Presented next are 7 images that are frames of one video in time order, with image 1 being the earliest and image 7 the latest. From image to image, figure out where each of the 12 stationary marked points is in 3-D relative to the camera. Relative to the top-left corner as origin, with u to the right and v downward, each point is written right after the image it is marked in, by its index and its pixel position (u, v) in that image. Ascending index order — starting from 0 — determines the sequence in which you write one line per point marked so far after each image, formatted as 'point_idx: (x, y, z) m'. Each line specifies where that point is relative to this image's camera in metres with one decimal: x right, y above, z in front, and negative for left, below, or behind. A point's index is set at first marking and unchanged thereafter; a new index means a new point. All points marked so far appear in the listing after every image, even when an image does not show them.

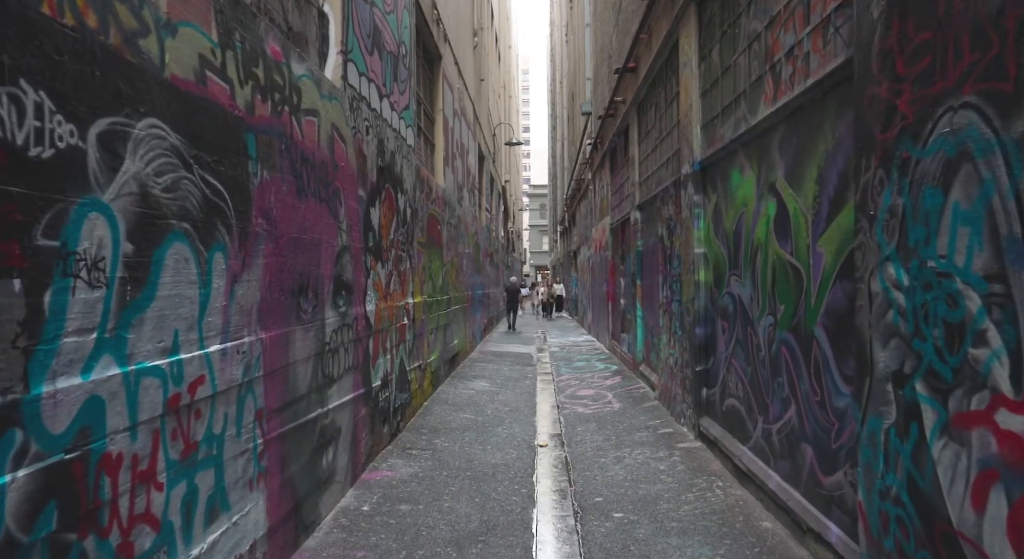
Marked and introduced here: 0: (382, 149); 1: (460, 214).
0: (-1.2, +1.2, +7.1) m
1: (-0.9, +1.2, +13.7) m
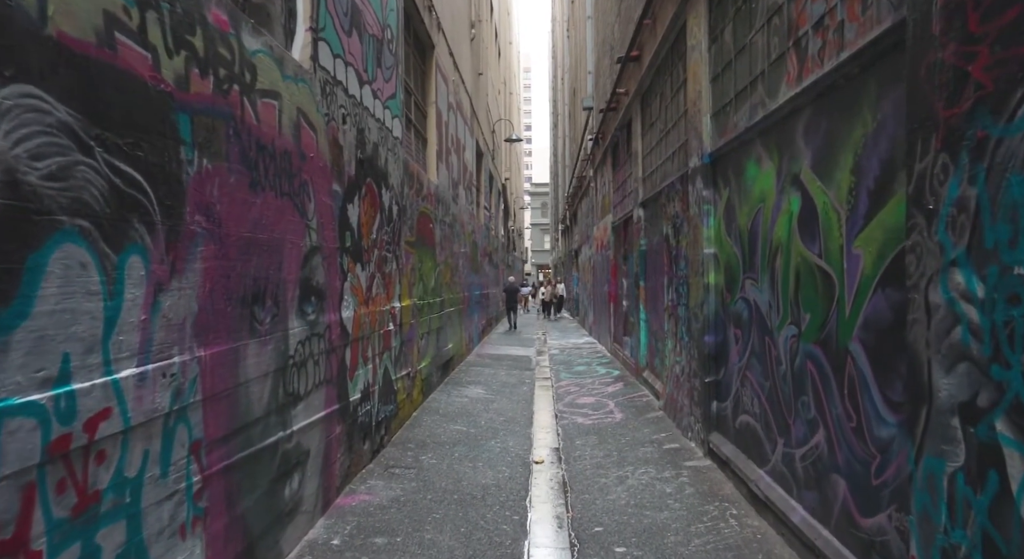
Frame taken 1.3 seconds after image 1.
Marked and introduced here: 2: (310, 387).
0: (-1.2, +1.2, +6.5) m
1: (-1.0, +1.1, +13.1) m
2: (-1.3, -0.7, +4.9) m
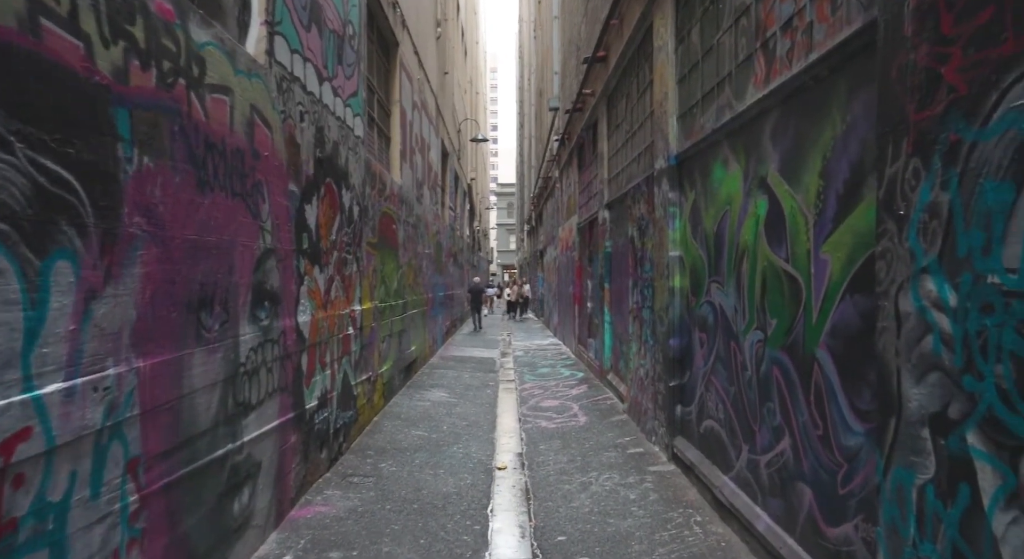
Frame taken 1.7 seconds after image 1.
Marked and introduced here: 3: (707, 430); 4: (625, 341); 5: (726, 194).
0: (-1.5, +1.1, +6.3) m
1: (-1.6, +1.1, +12.9) m
2: (-1.5, -0.7, +4.7) m
3: (+1.4, -1.1, +5.7) m
4: (+1.4, -0.7, +9.3) m
5: (+1.4, +0.6, +5.1) m
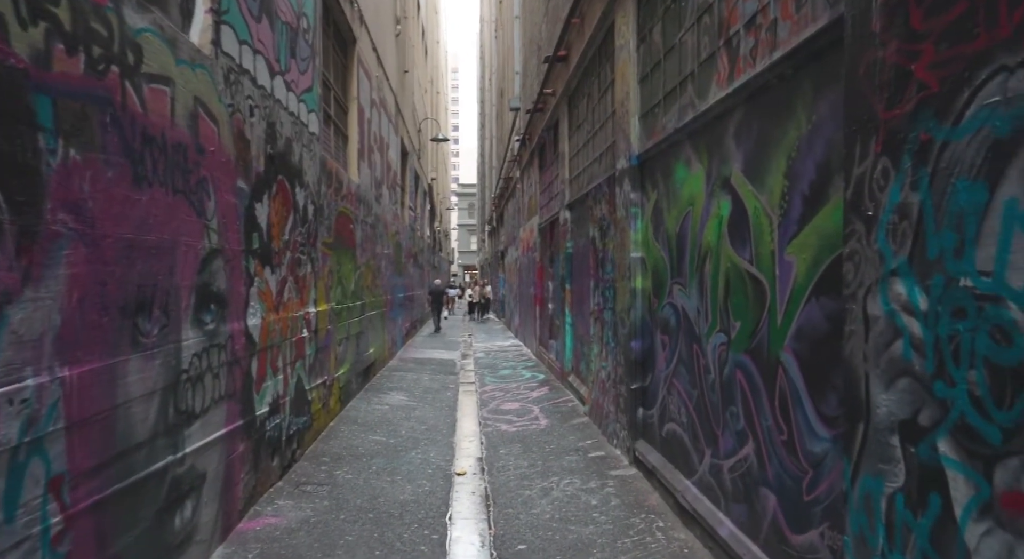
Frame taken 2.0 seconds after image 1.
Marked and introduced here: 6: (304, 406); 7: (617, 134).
0: (-1.9, +1.1, +6.0) m
1: (-2.2, +1.1, +12.6) m
2: (-1.8, -0.7, +4.5) m
3: (+1.1, -1.1, +5.6) m
4: (+0.9, -0.8, +9.2) m
5: (+1.2, +0.6, +5.1) m
6: (-1.9, -1.2, +7.2) m
7: (+1.0, +1.3, +7.1) m
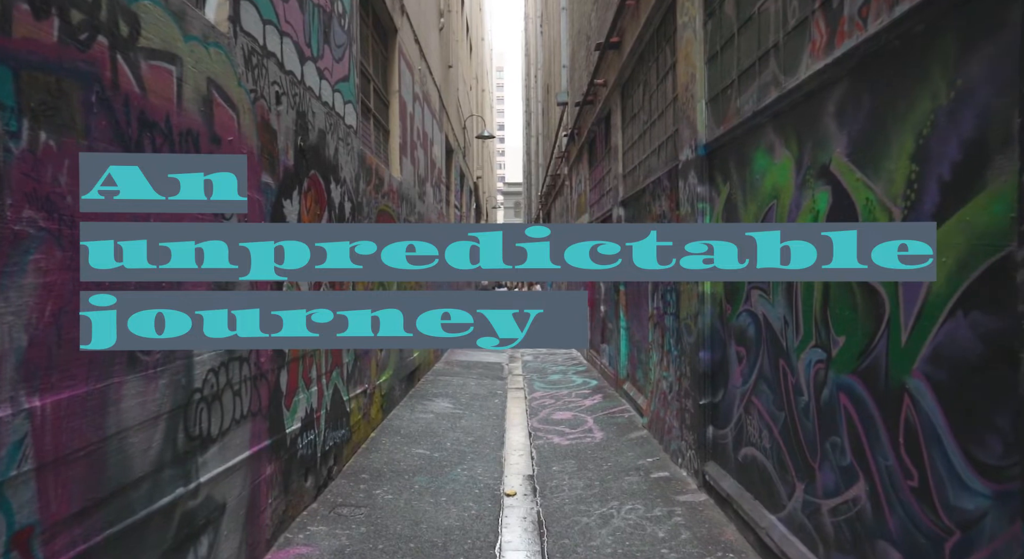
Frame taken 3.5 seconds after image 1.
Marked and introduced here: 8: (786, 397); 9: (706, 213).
0: (-1.5, +1.1, +5.5) m
1: (-1.4, +1.1, +12.1) m
2: (-1.5, -0.7, +4.0) m
3: (+1.5, -1.1, +4.9) m
4: (+1.5, -0.8, +8.6) m
5: (+1.5, +0.5, +4.4) m
6: (-1.5, -1.2, +6.7) m
7: (+1.4, +1.3, +6.5) m
8: (+1.5, -0.6, +4.2) m
9: (+1.5, +0.5, +5.8) m
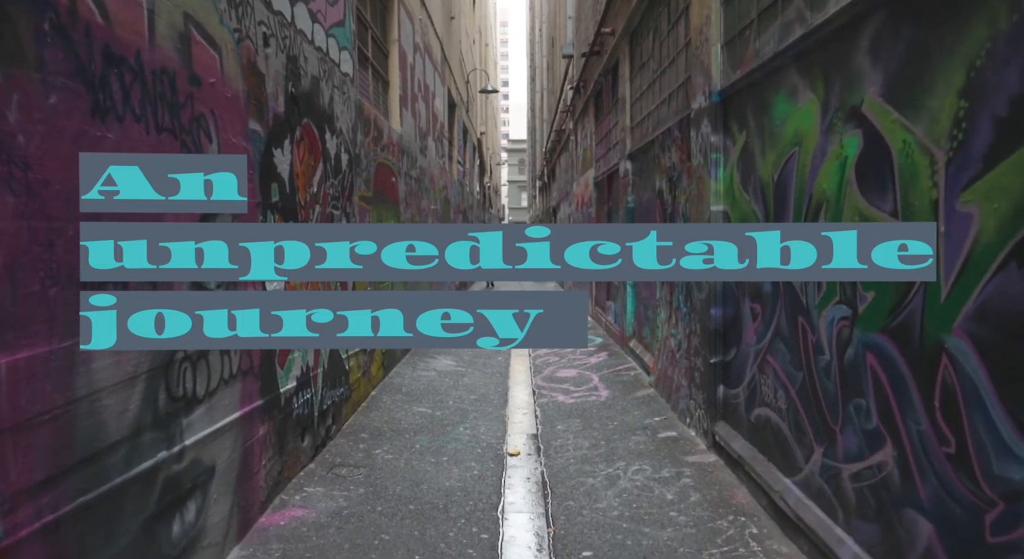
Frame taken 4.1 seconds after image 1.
0: (-1.5, +1.4, +5.2) m
1: (-1.4, +1.8, +11.8) m
2: (-1.5, -0.5, +3.8) m
3: (+1.5, -0.9, +4.7) m
4: (+1.5, -0.3, +8.4) m
5: (+1.5, +0.8, +4.1) m
6: (-1.5, -0.8, +6.5) m
7: (+1.4, +1.7, +6.1) m
8: (+1.5, -0.4, +4.0) m
9: (+1.5, +0.8, +5.5) m
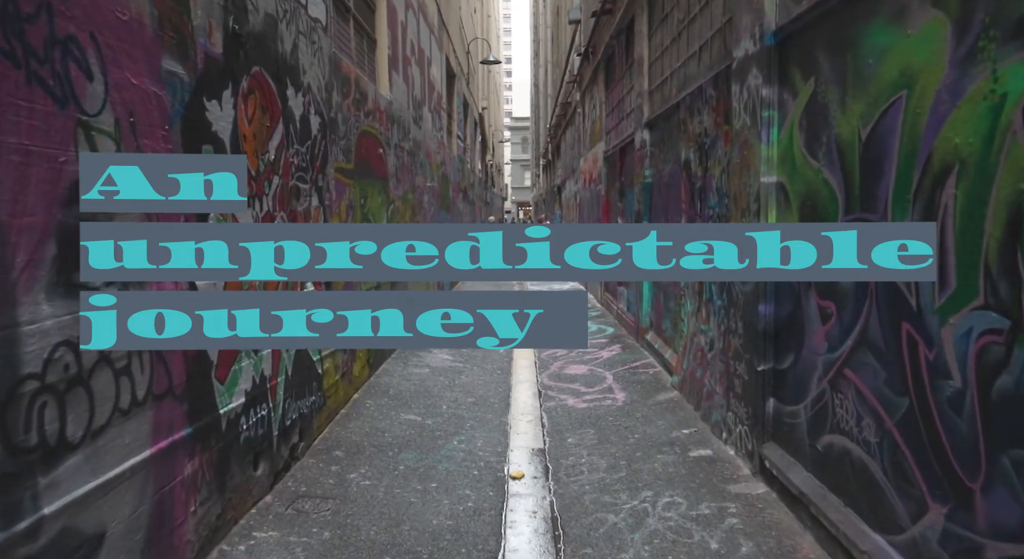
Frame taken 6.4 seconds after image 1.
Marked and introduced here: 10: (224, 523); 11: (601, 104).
0: (-1.4, +1.5, +4.1) m
1: (-1.3, +2.0, +10.7) m
2: (-1.4, -0.5, +2.7) m
3: (+1.5, -0.8, +3.7) m
4: (+1.5, -0.2, +7.3) m
5: (+1.5, +0.8, +3.0) m
6: (-1.4, -0.7, +5.5) m
7: (+1.5, +1.8, +5.0) m
8: (+1.5, -0.4, +2.9) m
9: (+1.5, +0.9, +4.4) m
10: (-1.4, -1.2, +3.9) m
11: (+1.5, +2.9, +12.8) m
